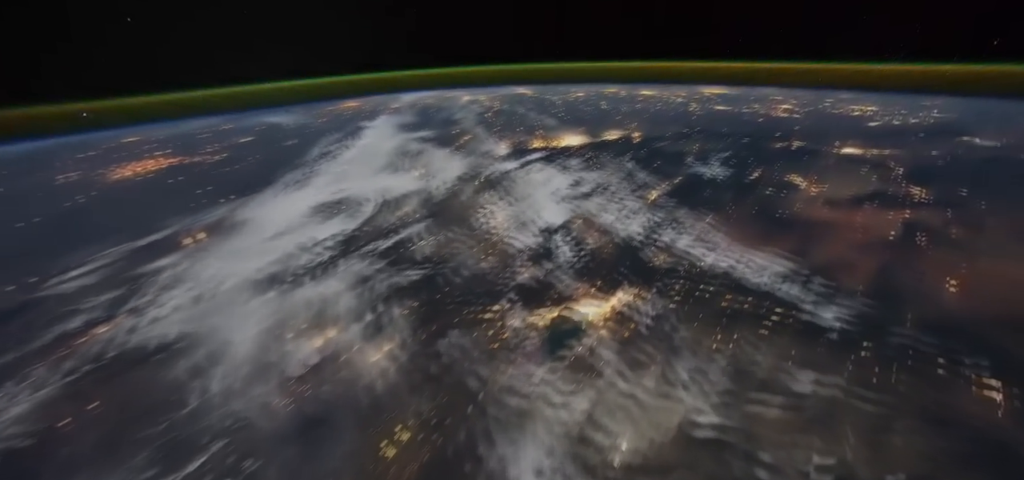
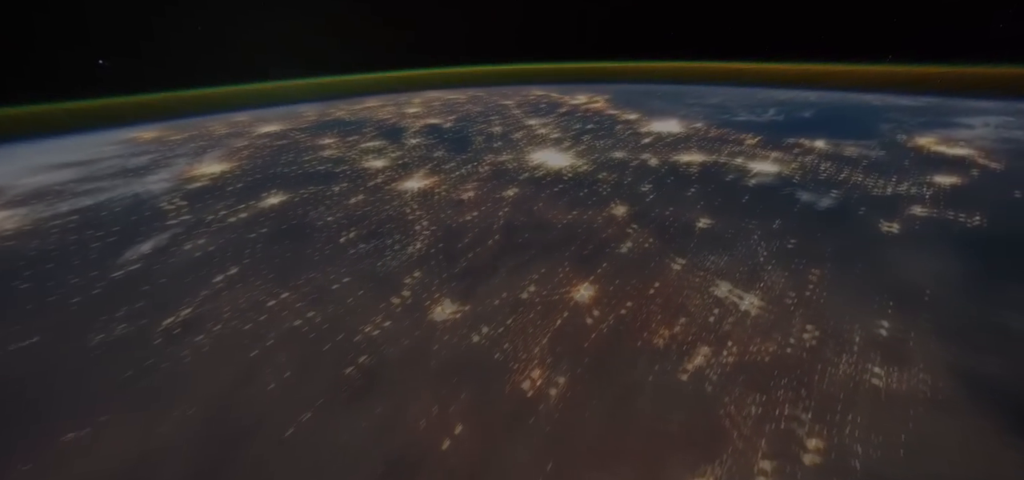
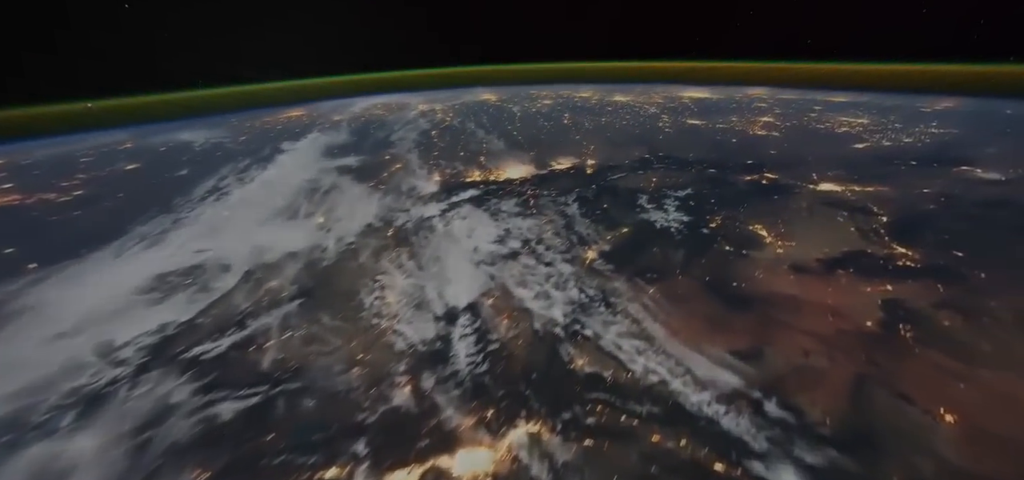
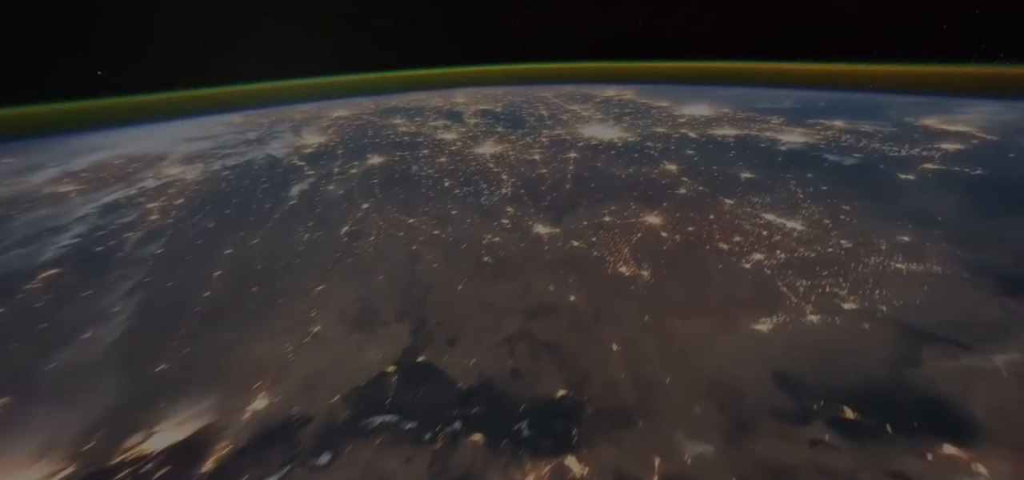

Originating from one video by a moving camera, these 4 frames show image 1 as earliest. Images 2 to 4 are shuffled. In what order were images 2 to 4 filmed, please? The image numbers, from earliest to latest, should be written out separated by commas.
3, 4, 2
